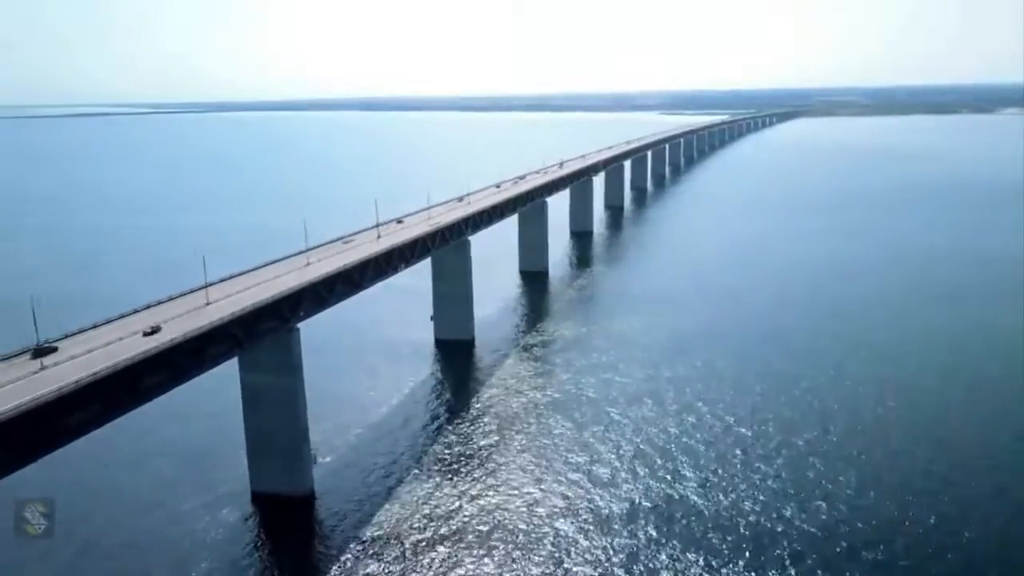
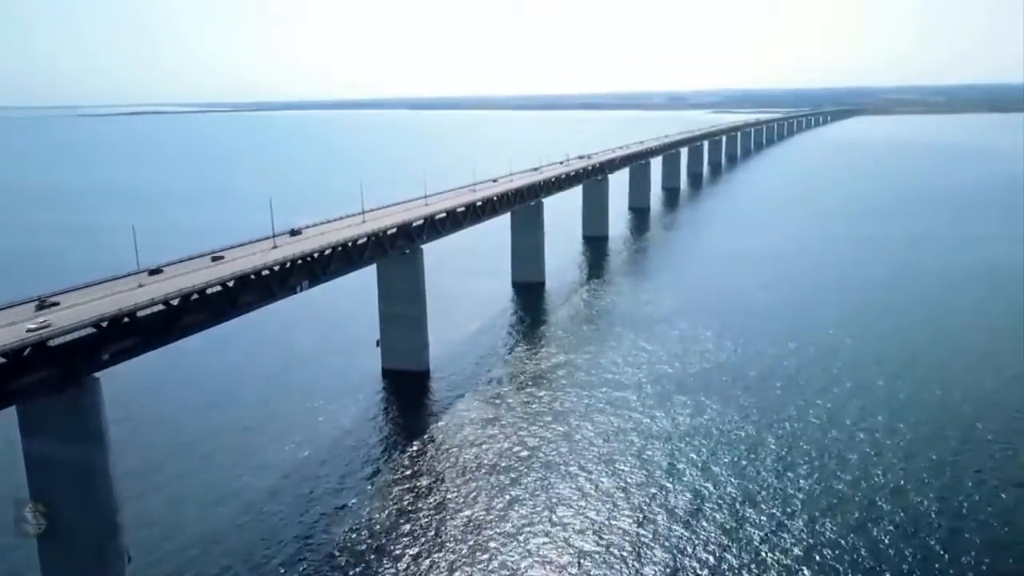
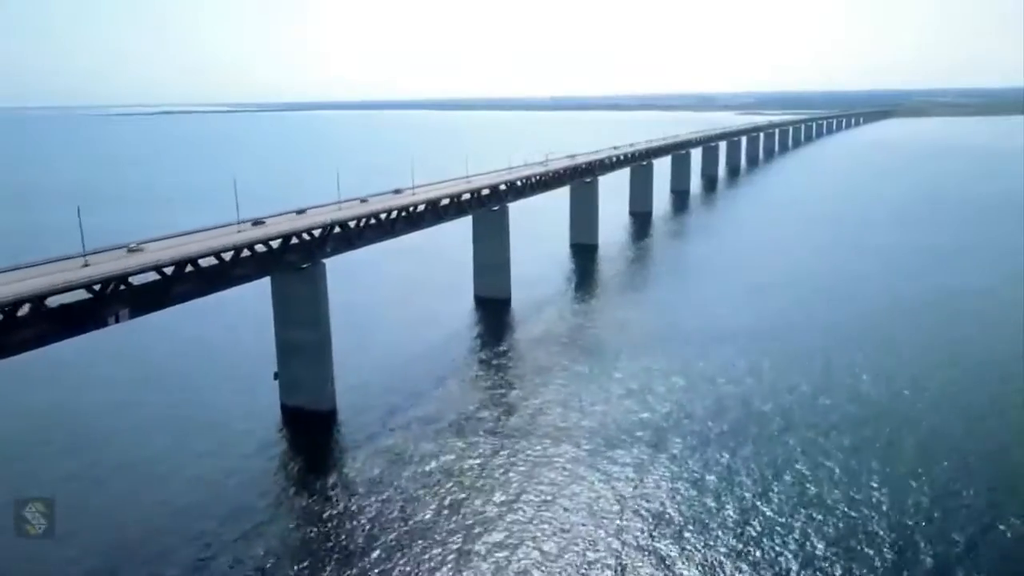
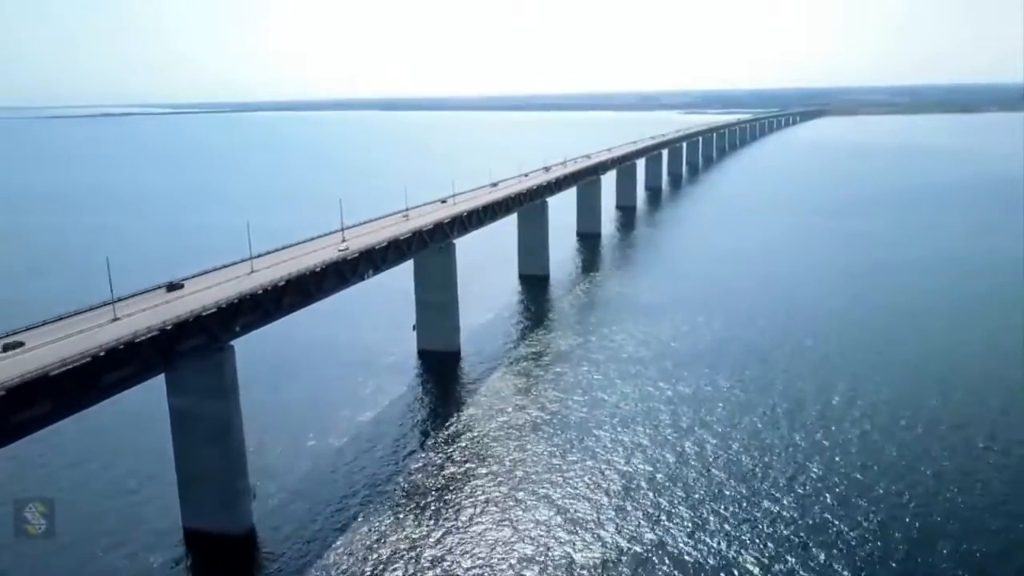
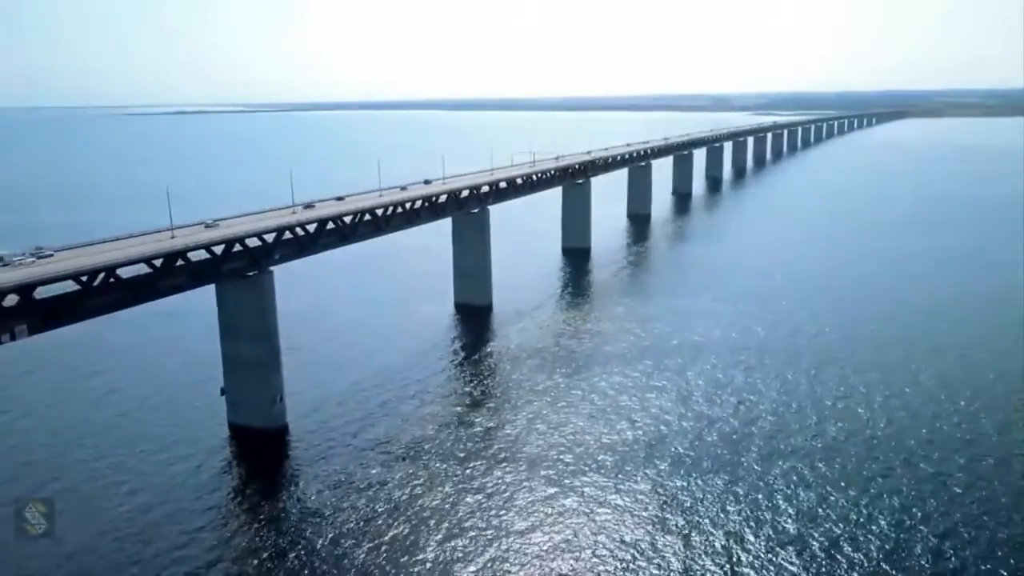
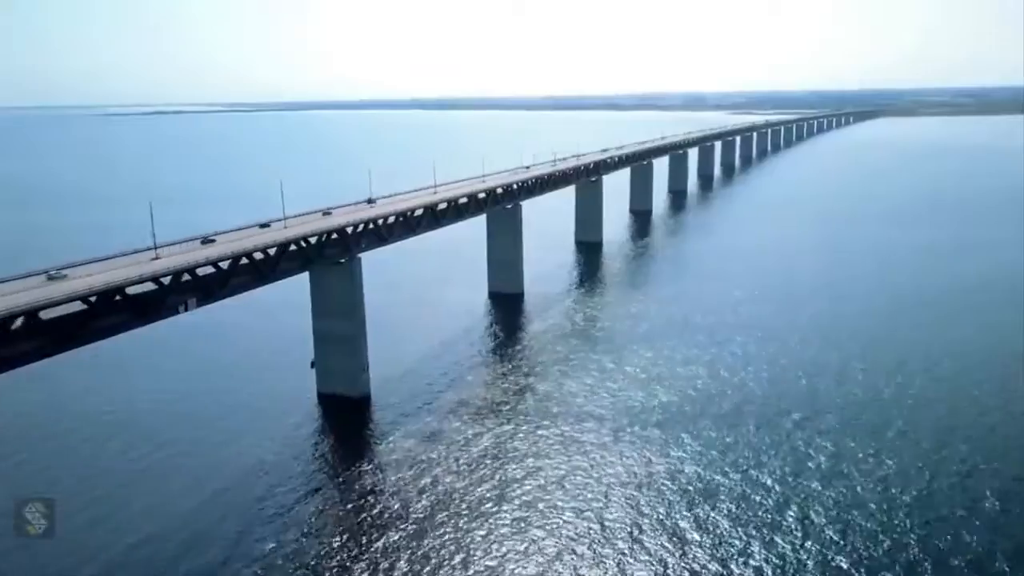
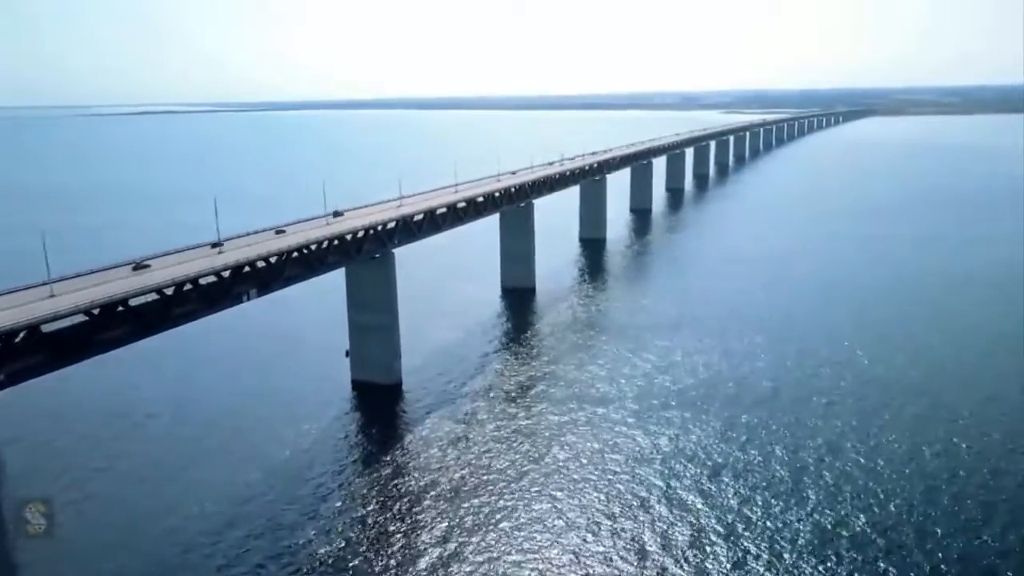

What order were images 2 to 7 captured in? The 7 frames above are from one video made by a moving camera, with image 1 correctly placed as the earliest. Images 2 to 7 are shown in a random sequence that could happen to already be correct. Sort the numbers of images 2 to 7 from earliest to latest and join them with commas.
4, 2, 7, 6, 3, 5
